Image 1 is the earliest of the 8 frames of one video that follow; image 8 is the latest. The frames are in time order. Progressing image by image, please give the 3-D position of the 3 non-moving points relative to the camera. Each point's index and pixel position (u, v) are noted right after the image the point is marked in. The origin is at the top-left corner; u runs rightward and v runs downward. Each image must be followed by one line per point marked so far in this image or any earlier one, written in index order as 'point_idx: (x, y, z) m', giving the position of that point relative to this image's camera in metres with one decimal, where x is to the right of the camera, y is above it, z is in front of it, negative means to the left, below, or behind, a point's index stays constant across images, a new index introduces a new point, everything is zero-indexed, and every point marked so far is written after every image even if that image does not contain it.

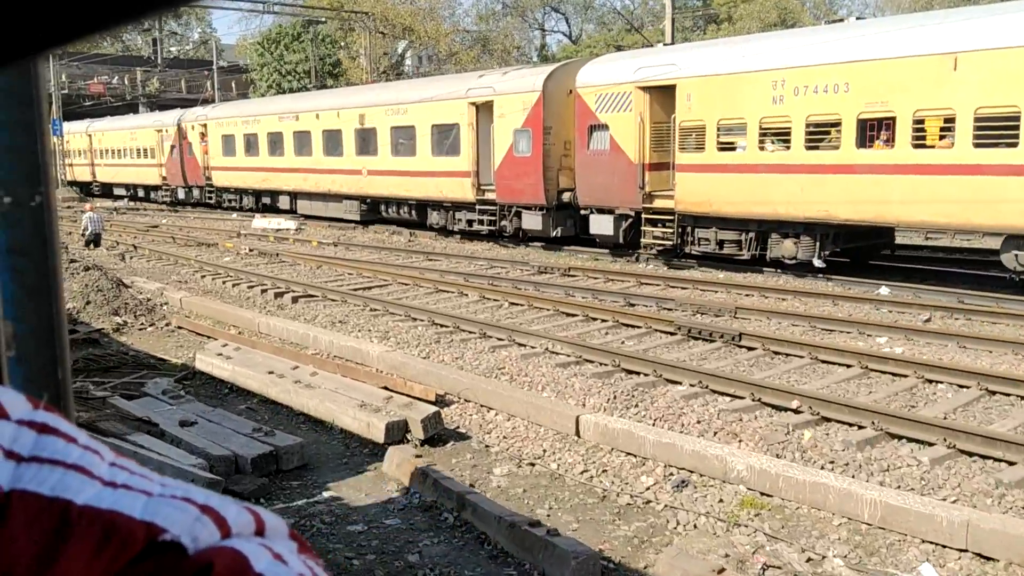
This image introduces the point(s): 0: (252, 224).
0: (-4.7, +1.2, +16.5) m
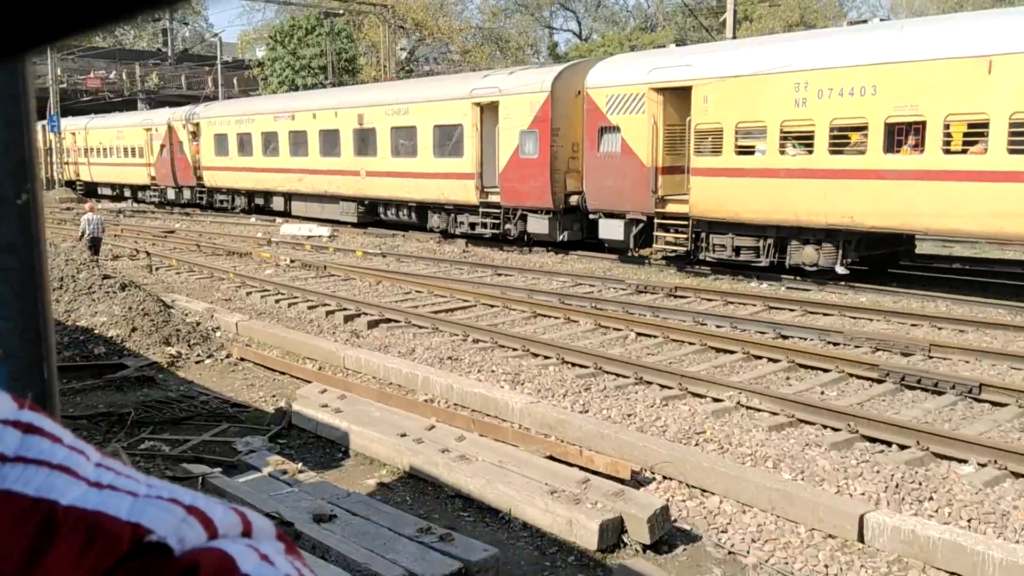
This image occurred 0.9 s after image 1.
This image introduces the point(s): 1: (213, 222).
0: (-3.9, +1.0, +15.2) m
1: (-6.0, +1.4, +18.3) m
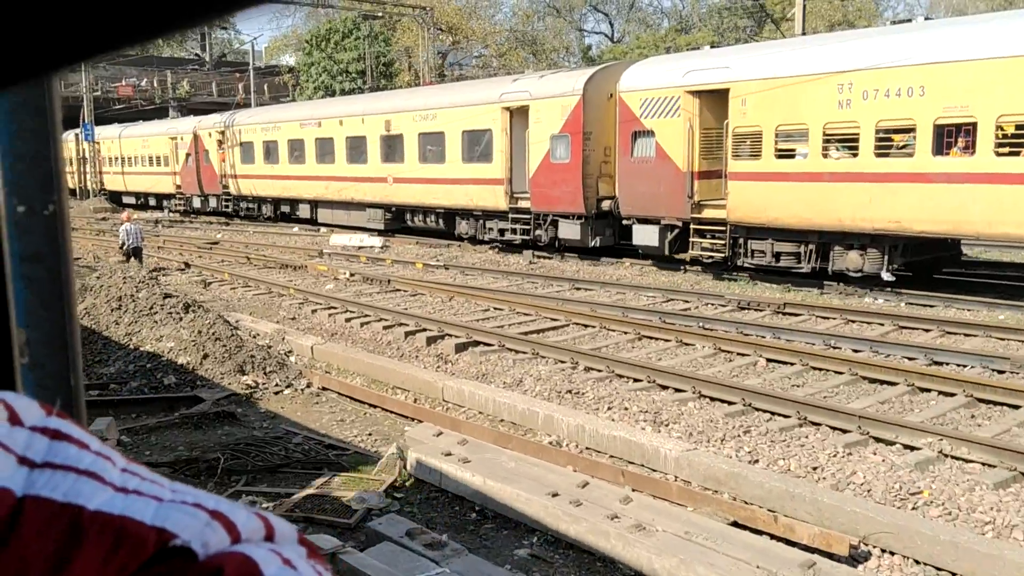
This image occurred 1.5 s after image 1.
0: (-2.9, +0.8, +14.5) m
1: (-5.0, +1.1, +17.7) m
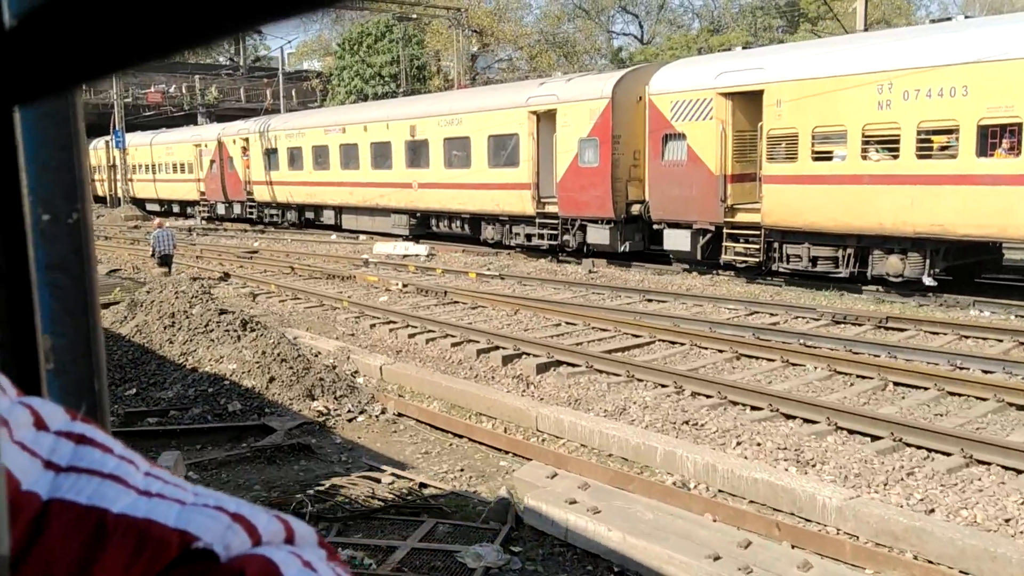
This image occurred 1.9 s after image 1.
0: (-2.2, +0.6, +14.0) m
1: (-4.2, +1.0, +17.3) m
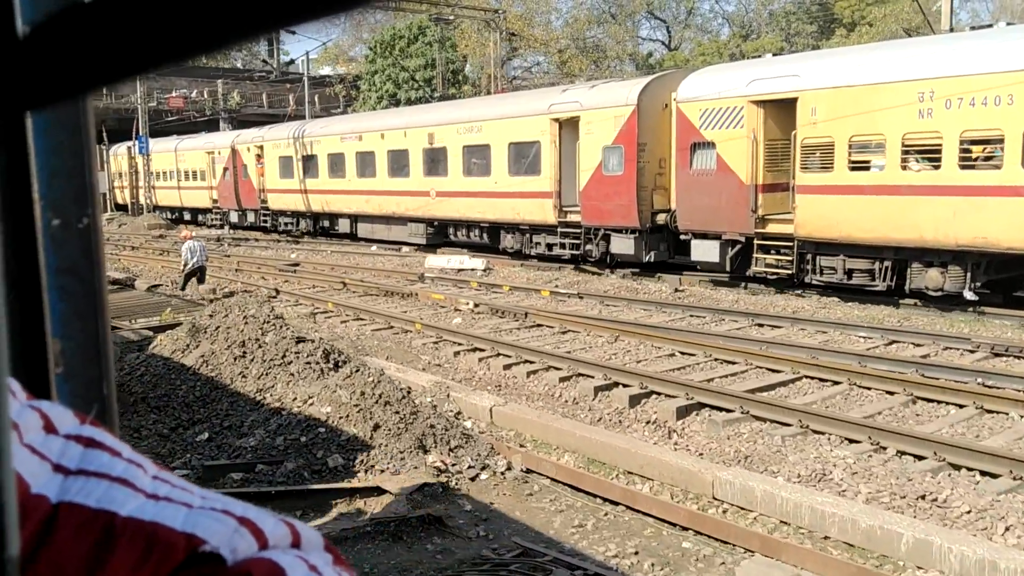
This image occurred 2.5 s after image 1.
0: (-1.3, +0.4, +13.1) m
1: (-3.3, +0.7, +16.4) m
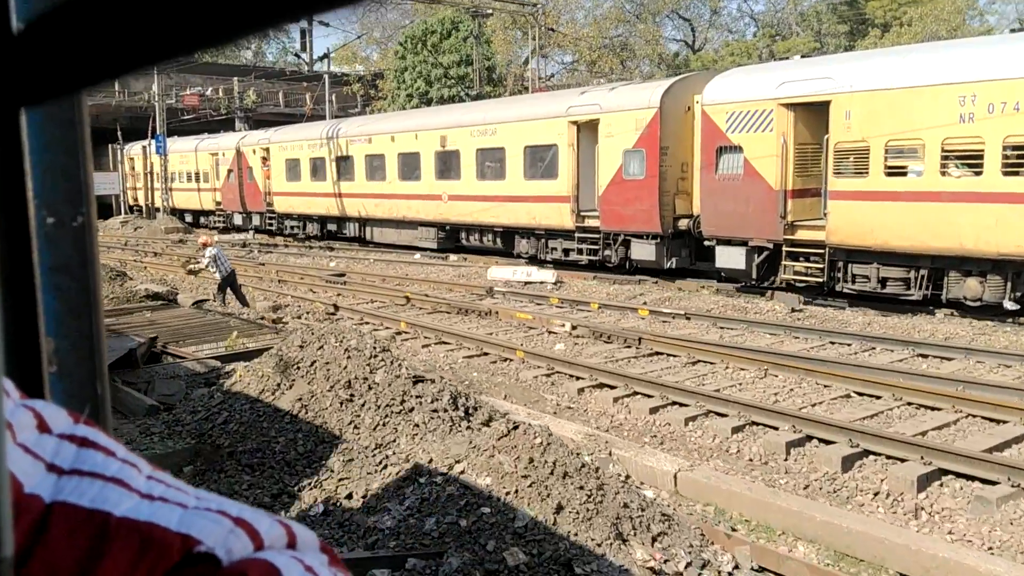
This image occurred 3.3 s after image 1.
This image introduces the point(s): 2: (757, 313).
0: (-0.4, +0.2, +12.0) m
1: (-2.3, +0.5, +15.2) m
2: (+2.3, -0.3, +8.5) m
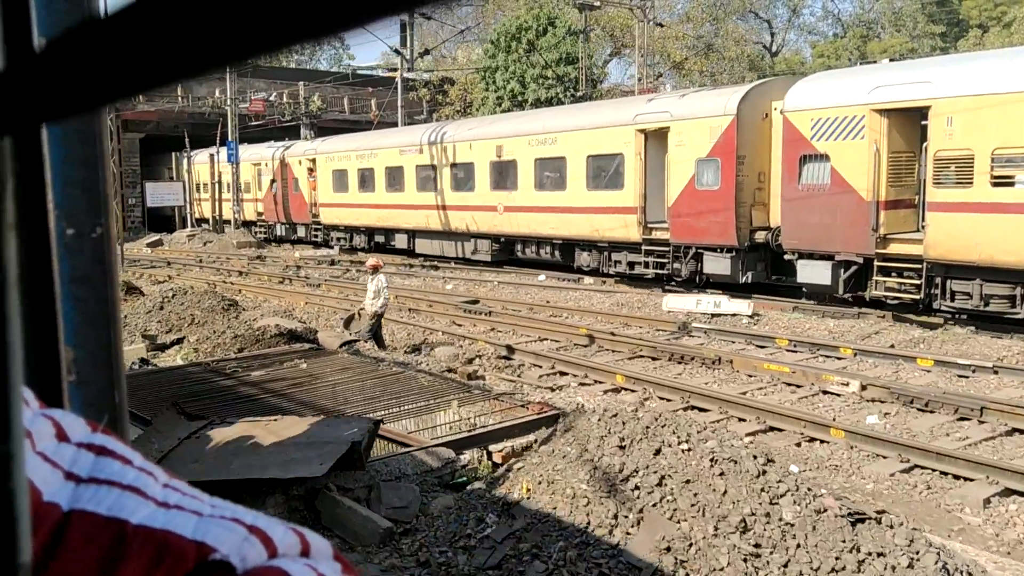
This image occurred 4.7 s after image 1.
0: (+1.6, -0.2, +10.1) m
1: (-0.3, +0.1, +13.4) m
2: (+4.1, -0.6, +6.5) m
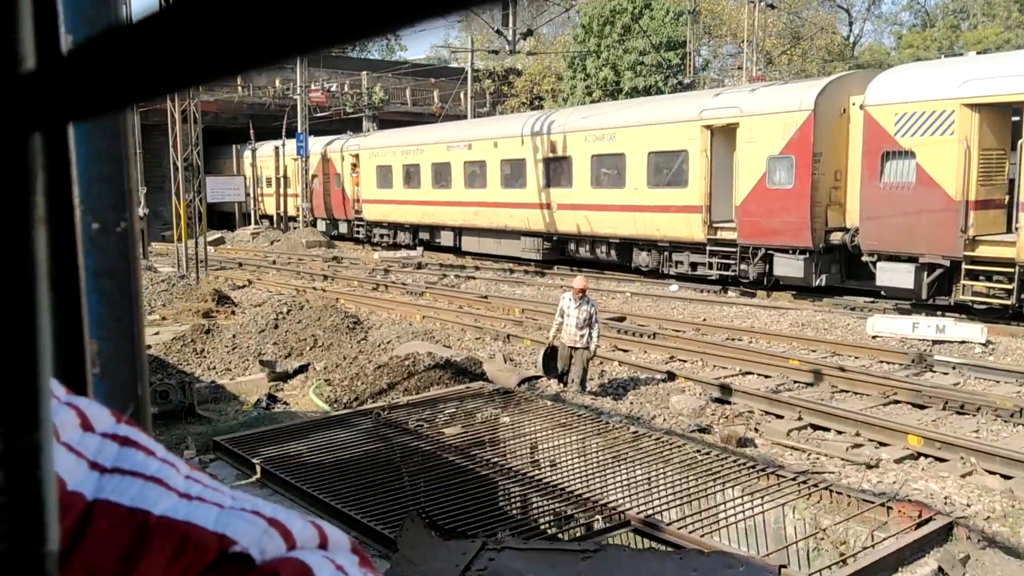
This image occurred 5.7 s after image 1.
0: (+3.1, -0.3, +8.5) m
1: (+1.4, 0.0, +11.9) m
2: (+5.5, -0.8, +4.8) m
